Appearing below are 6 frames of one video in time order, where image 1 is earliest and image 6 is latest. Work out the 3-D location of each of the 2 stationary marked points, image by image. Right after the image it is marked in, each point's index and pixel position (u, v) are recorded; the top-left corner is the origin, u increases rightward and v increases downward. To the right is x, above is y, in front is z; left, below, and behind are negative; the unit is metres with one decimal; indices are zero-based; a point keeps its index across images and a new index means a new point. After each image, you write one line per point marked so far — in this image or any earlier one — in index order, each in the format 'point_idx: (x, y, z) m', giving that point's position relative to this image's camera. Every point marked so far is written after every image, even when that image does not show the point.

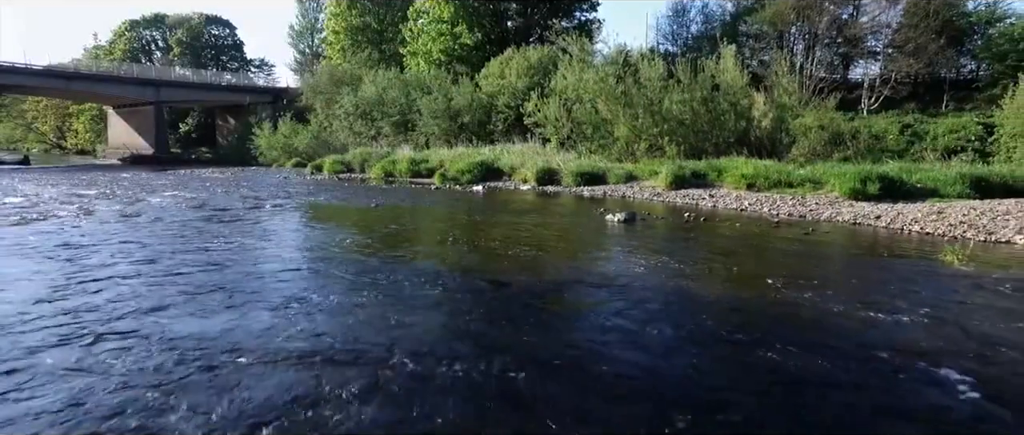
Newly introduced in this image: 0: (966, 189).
0: (+12.8, +0.8, +18.4) m
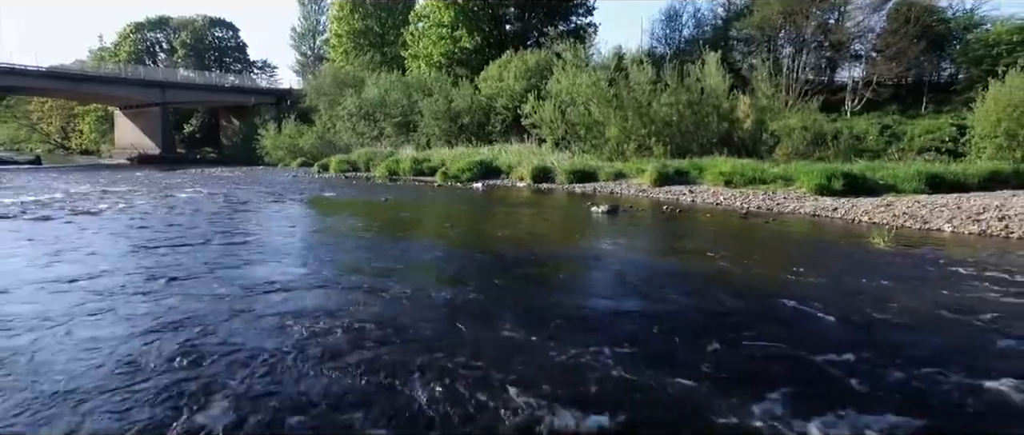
0: (+12.6, +1.0, +20.2) m
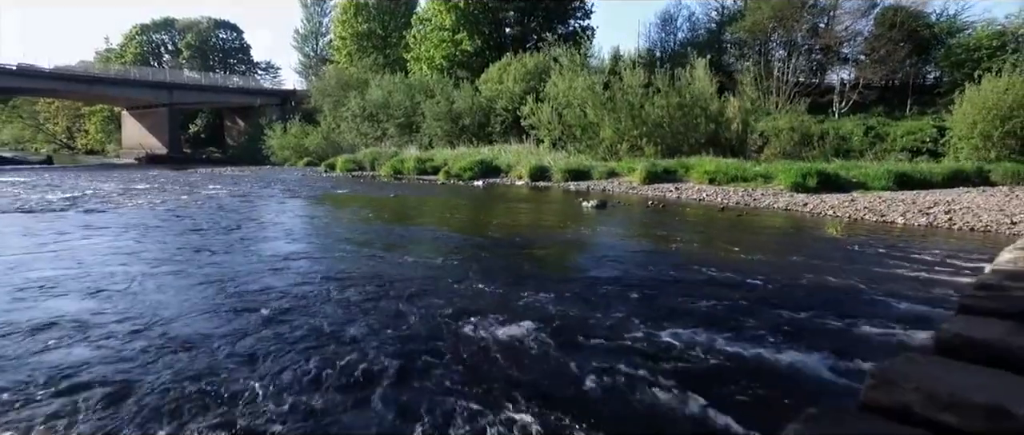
0: (+12.6, +1.2, +21.9) m
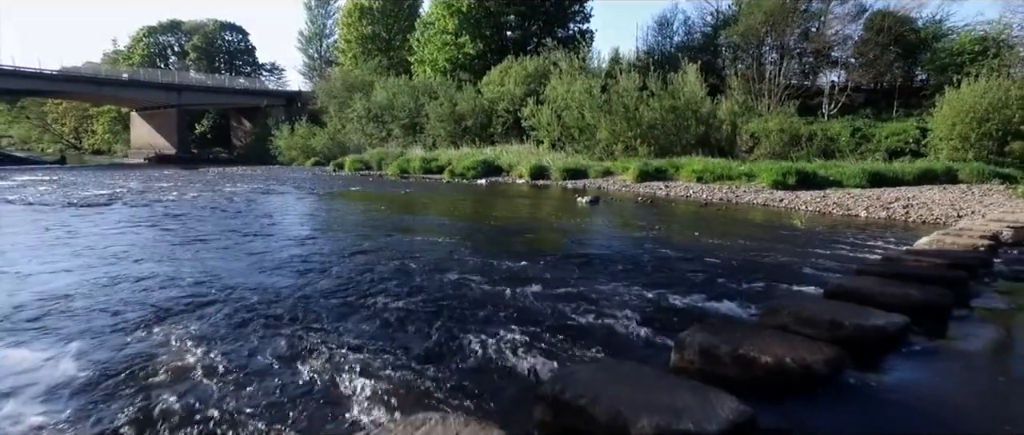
0: (+12.6, +1.3, +23.7) m
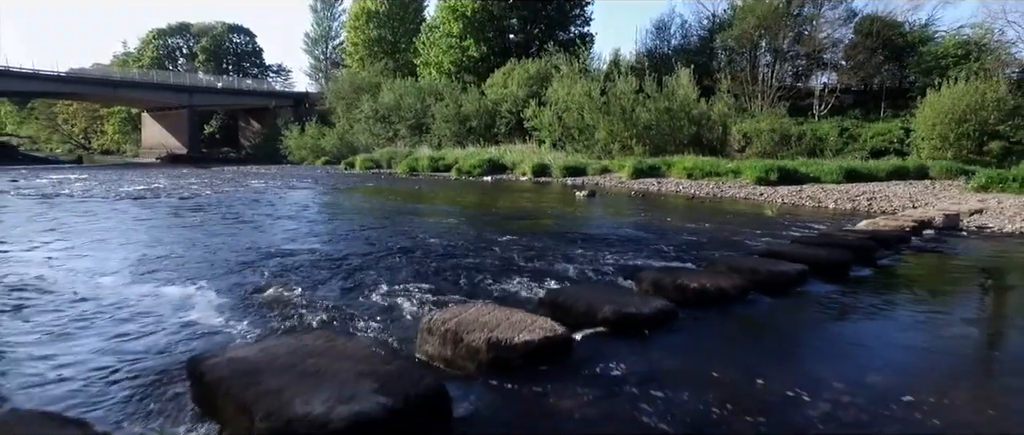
0: (+12.8, +1.6, +25.7) m
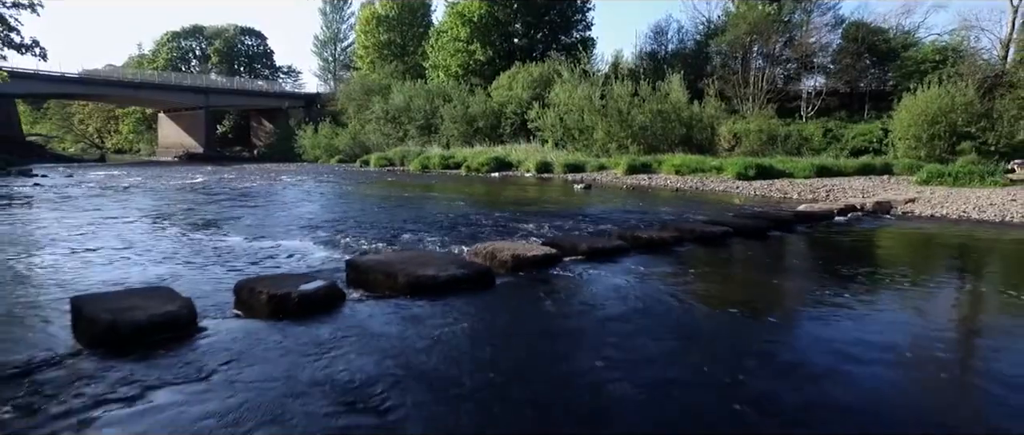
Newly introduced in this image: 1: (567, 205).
0: (+13.1, +2.0, +28.8) m
1: (+1.8, +0.3, +18.1) m
